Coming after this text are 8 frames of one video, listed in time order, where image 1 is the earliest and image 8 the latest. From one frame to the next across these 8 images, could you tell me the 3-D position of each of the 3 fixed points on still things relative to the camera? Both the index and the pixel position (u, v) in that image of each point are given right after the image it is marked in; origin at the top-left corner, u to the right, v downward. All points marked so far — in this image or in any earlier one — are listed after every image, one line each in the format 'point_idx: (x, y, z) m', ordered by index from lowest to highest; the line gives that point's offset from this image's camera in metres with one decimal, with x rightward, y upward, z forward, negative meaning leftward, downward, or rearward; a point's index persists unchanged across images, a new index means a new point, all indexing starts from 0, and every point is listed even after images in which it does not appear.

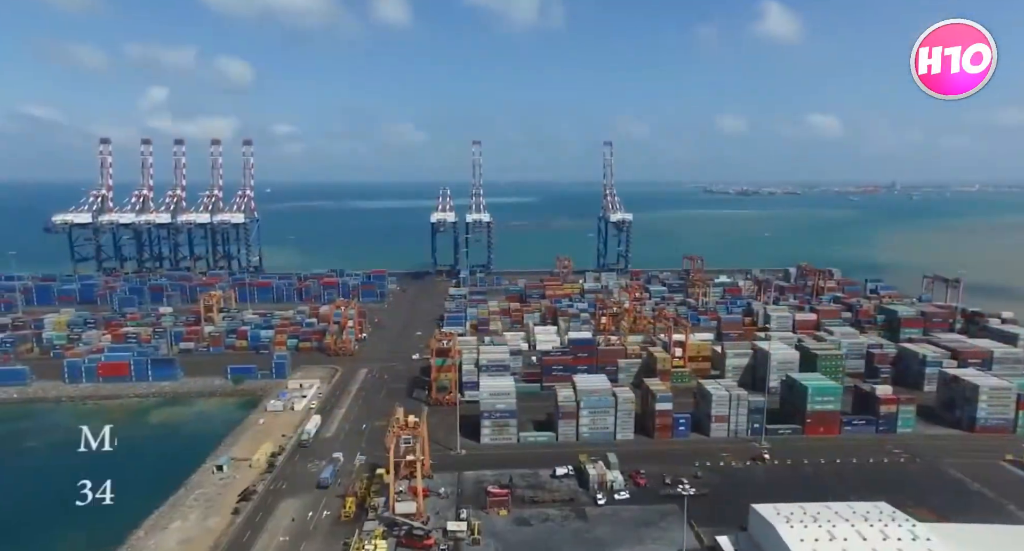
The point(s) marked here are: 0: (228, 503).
0: (-7.6, -6.1, +18.4) m
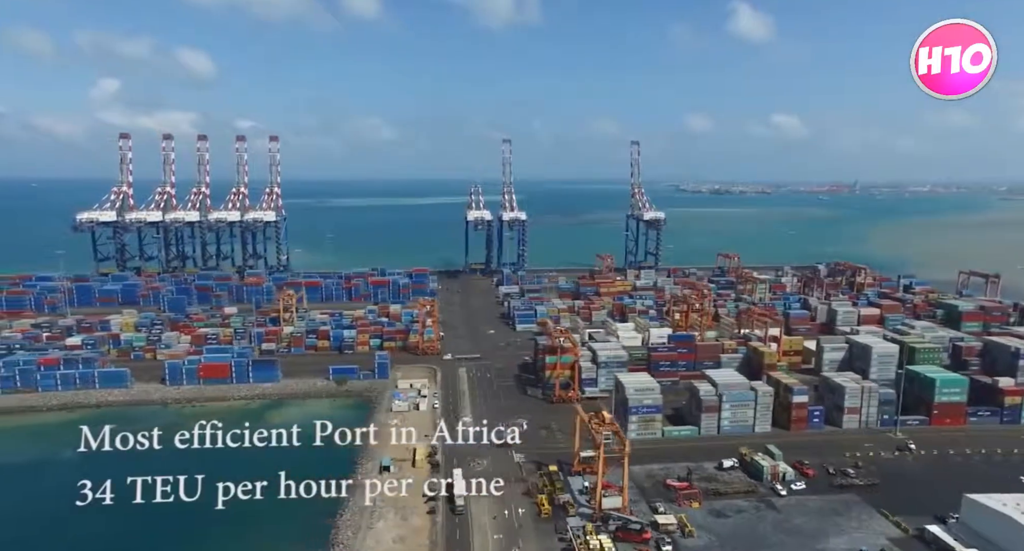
0: (-2.5, -6.0, +18.2) m
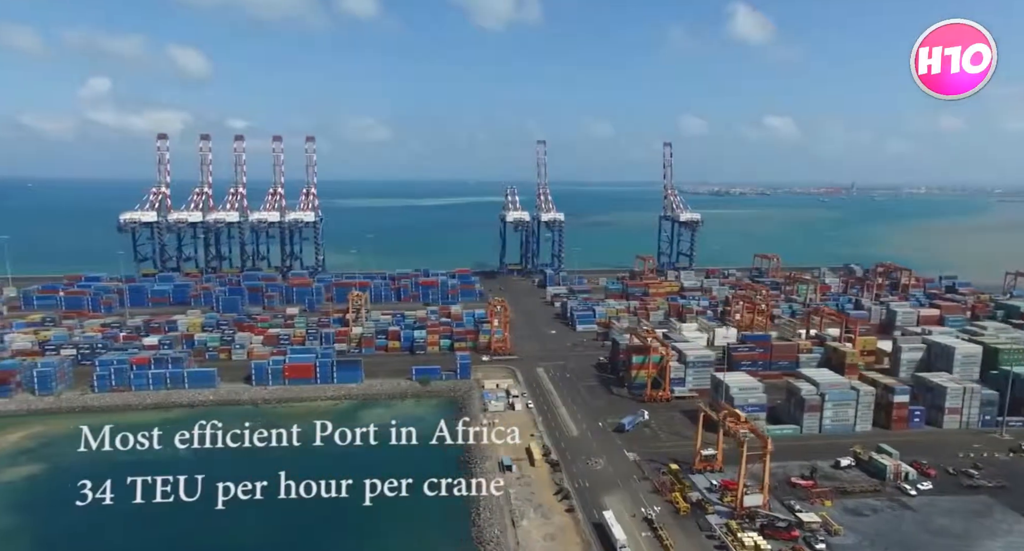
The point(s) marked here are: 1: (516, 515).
0: (+1.1, -6.0, +18.3) m
1: (+0.1, -6.2, +17.6) m
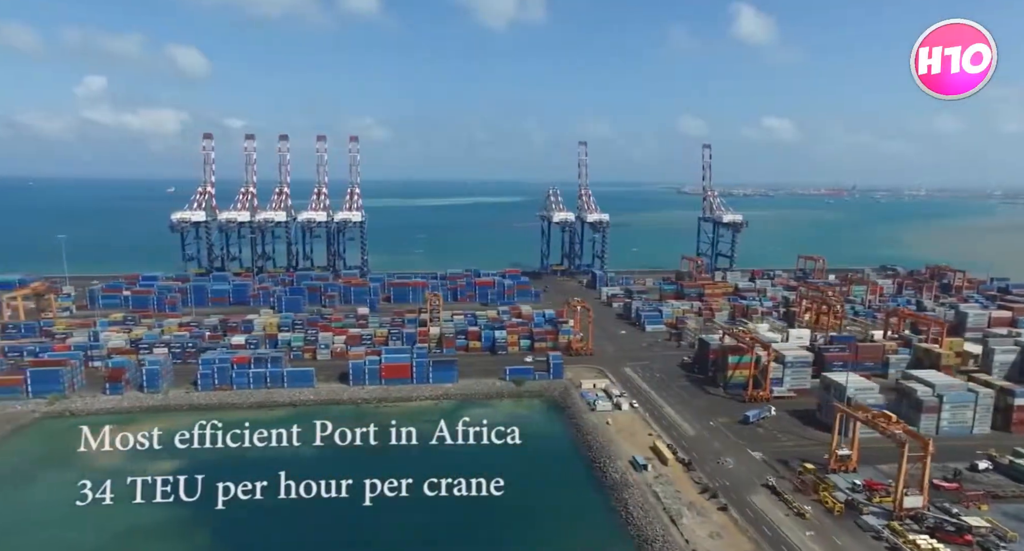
0: (+5.1, -6.0, +18.4) m
1: (+4.2, -6.2, +17.7) m
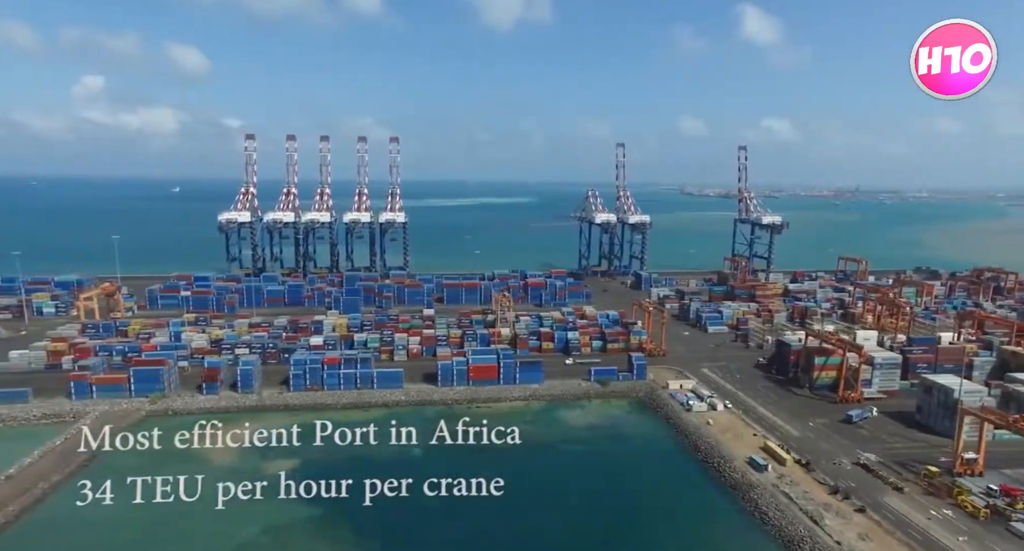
0: (+8.7, -6.1, +18.5) m
1: (+7.8, -6.2, +17.8) m
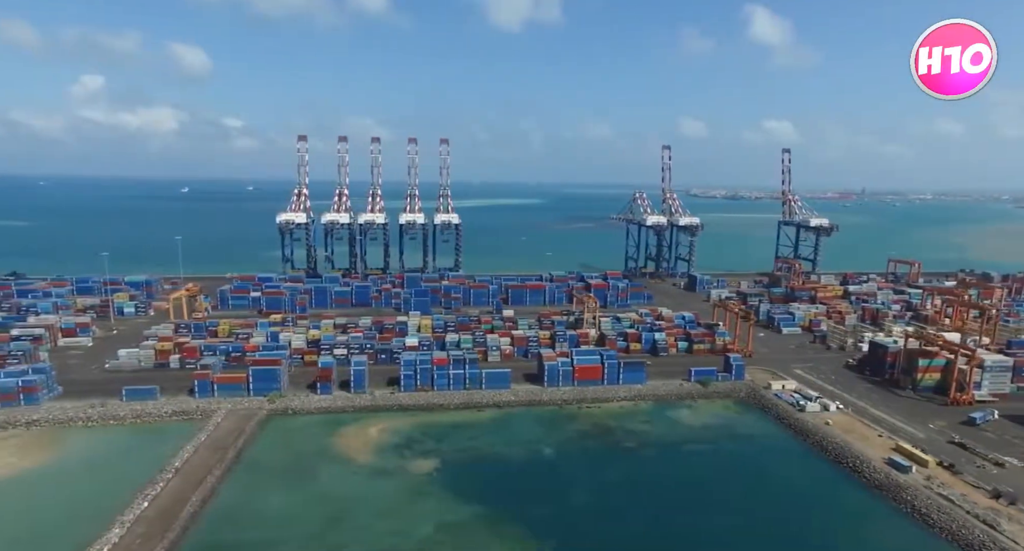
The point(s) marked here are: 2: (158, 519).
0: (+13.1, -6.2, +18.7) m
1: (+12.2, -6.3, +18.0) m
2: (-9.0, -6.3, +17.7) m
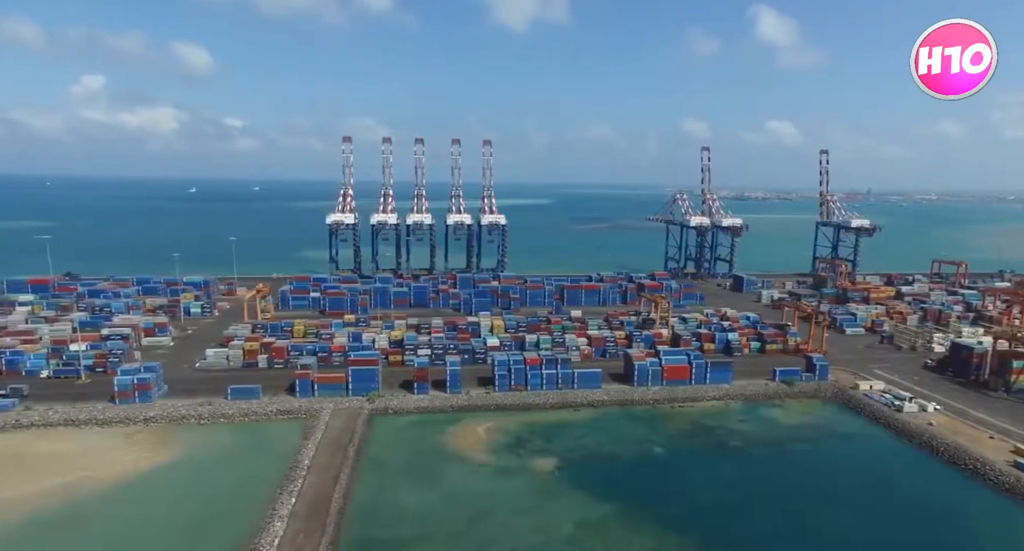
0: (+16.9, -6.2, +18.9) m
1: (+16.0, -6.3, +18.2) m
2: (-5.3, -6.3, +18.0) m
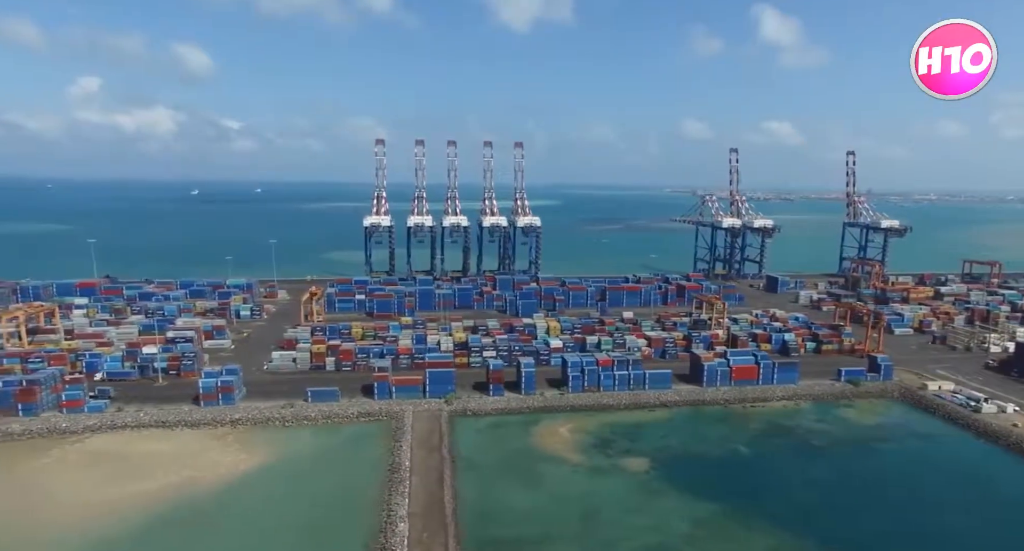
0: (+19.9, -6.2, +19.0) m
1: (+19.0, -6.3, +18.3) m
2: (-2.2, -6.4, +18.1) m
